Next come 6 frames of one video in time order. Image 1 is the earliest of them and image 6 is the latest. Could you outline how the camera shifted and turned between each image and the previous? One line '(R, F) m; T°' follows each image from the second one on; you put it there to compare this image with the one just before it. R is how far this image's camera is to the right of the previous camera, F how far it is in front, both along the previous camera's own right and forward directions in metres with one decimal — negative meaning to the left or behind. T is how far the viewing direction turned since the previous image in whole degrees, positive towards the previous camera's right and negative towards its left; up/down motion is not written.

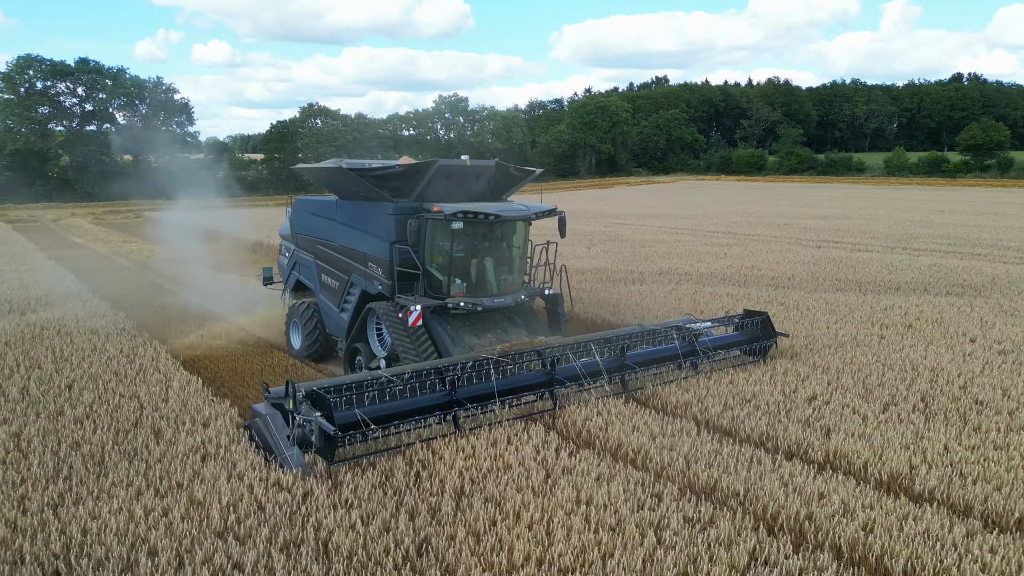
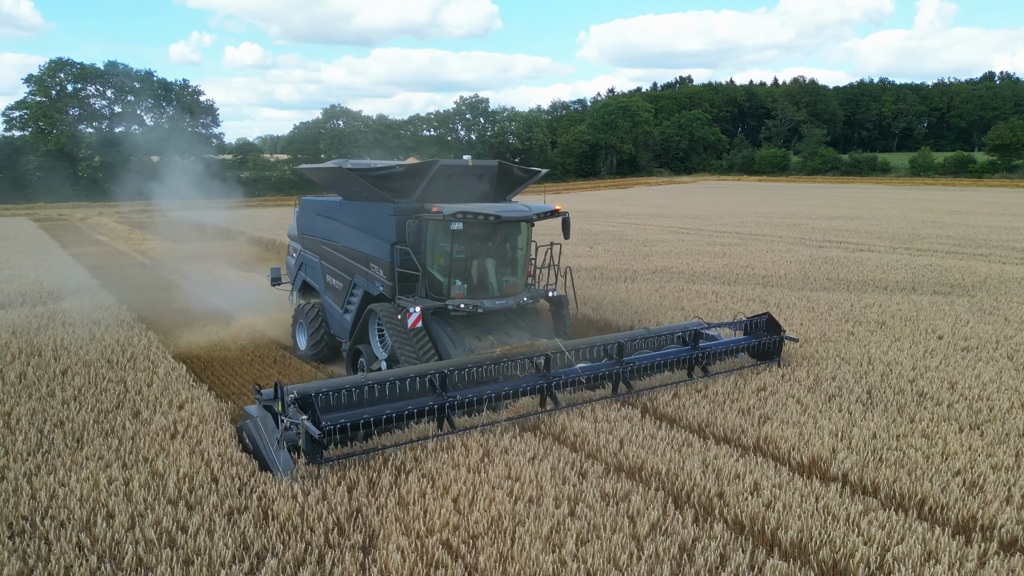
(+0.5, -0.3) m; -2°
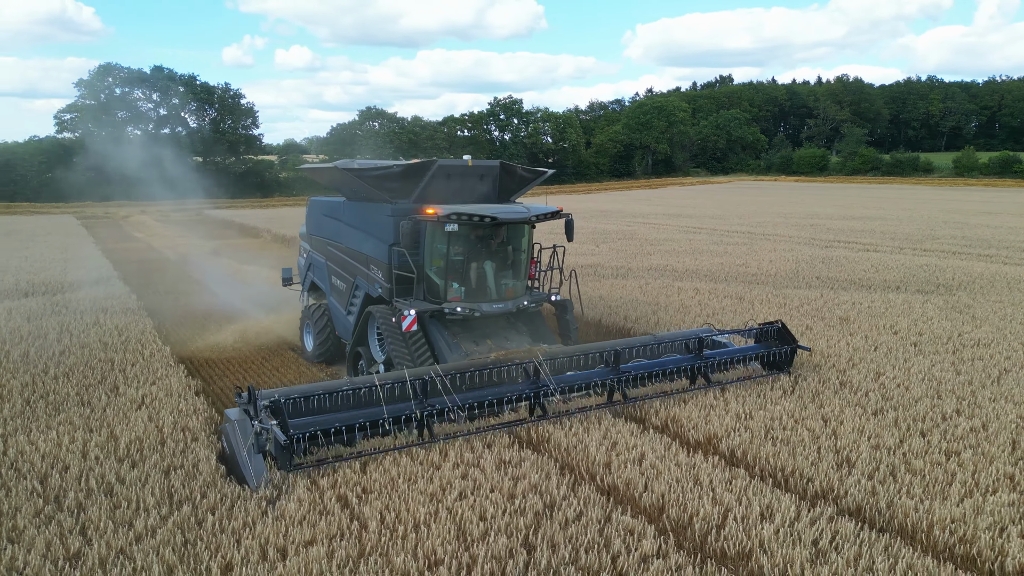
(+0.8, -0.4) m; -3°
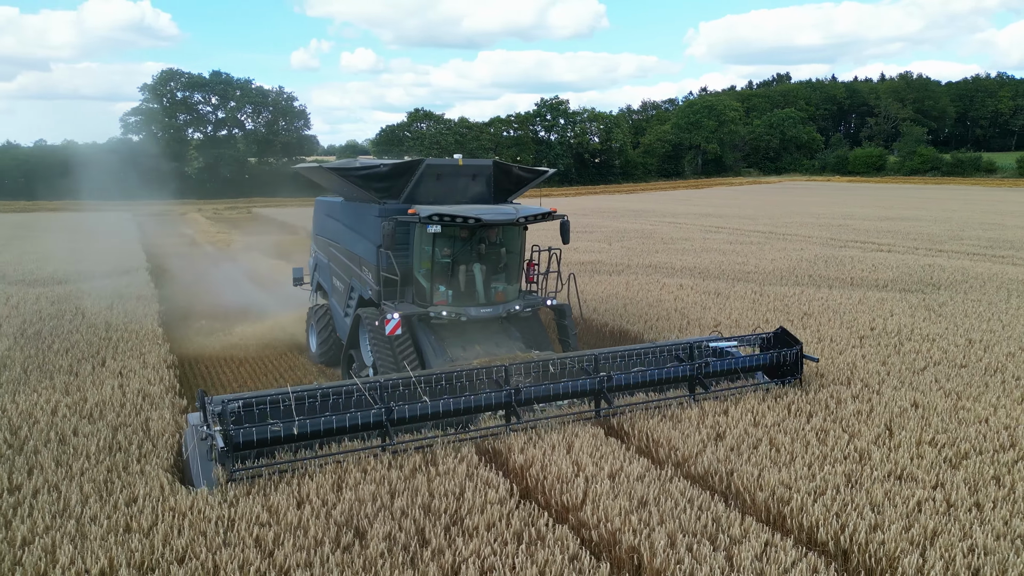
(+0.9, -0.5) m; -4°
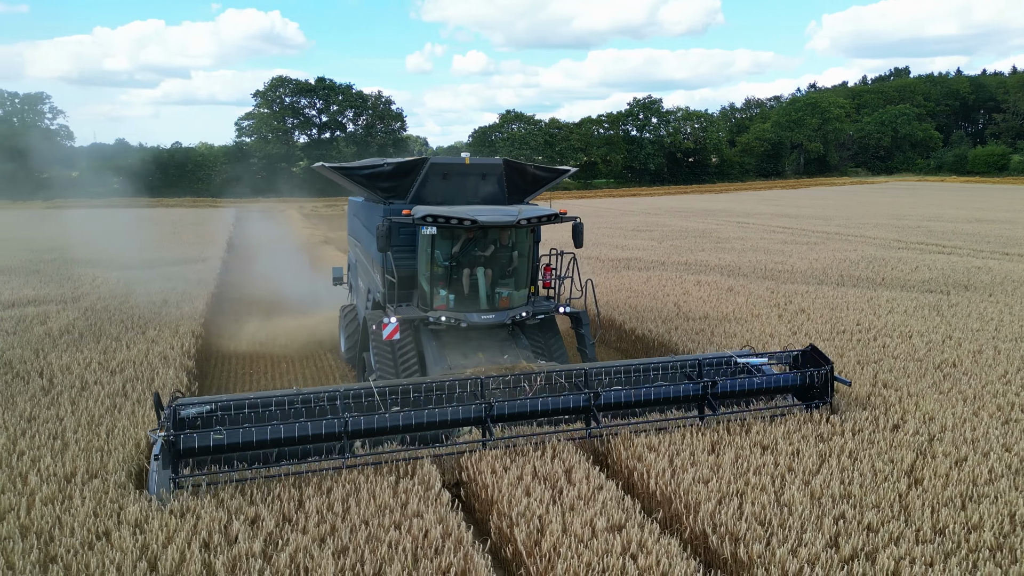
(+1.2, -0.6) m; -8°
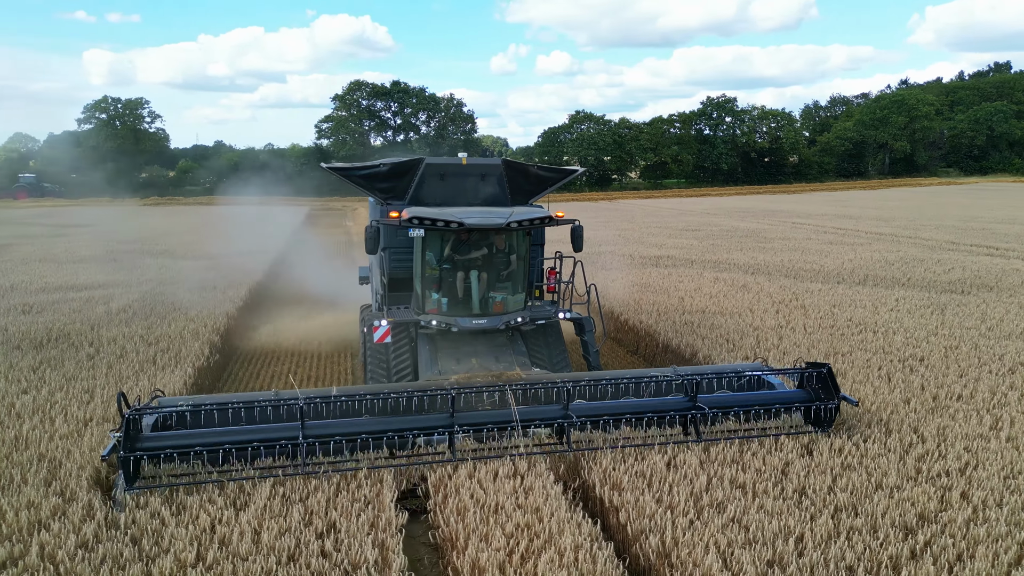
(+0.8, -0.5) m; -6°
